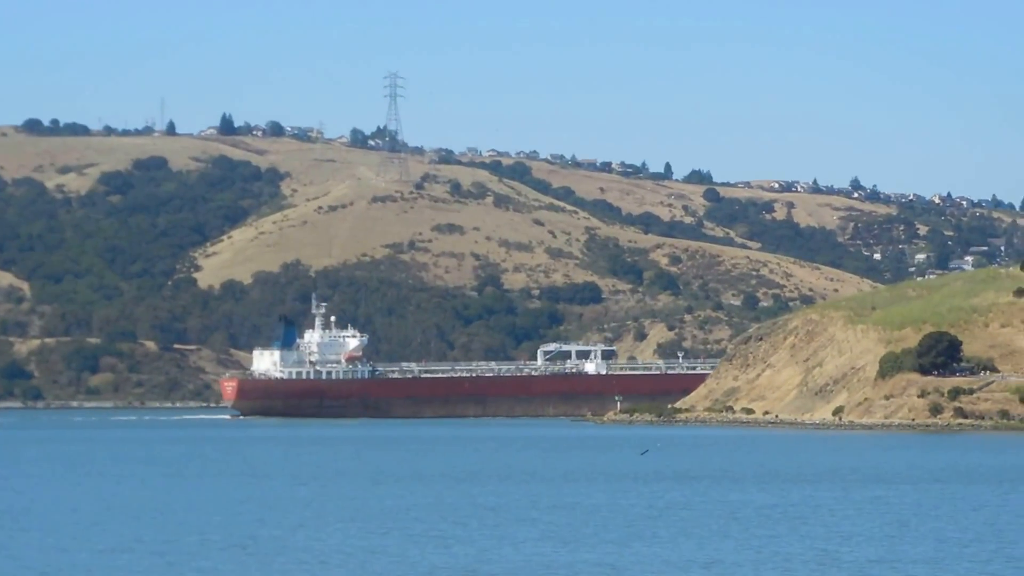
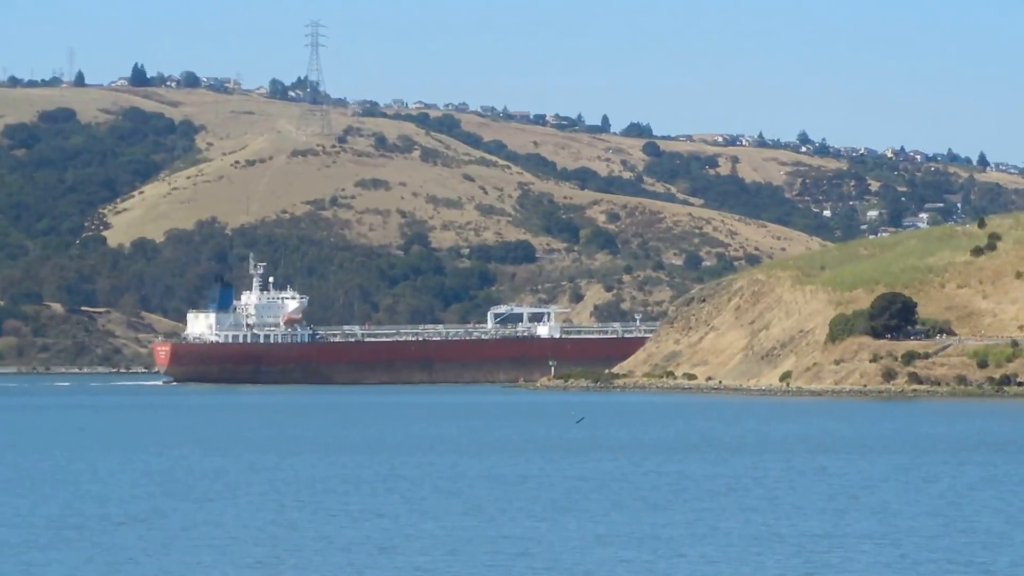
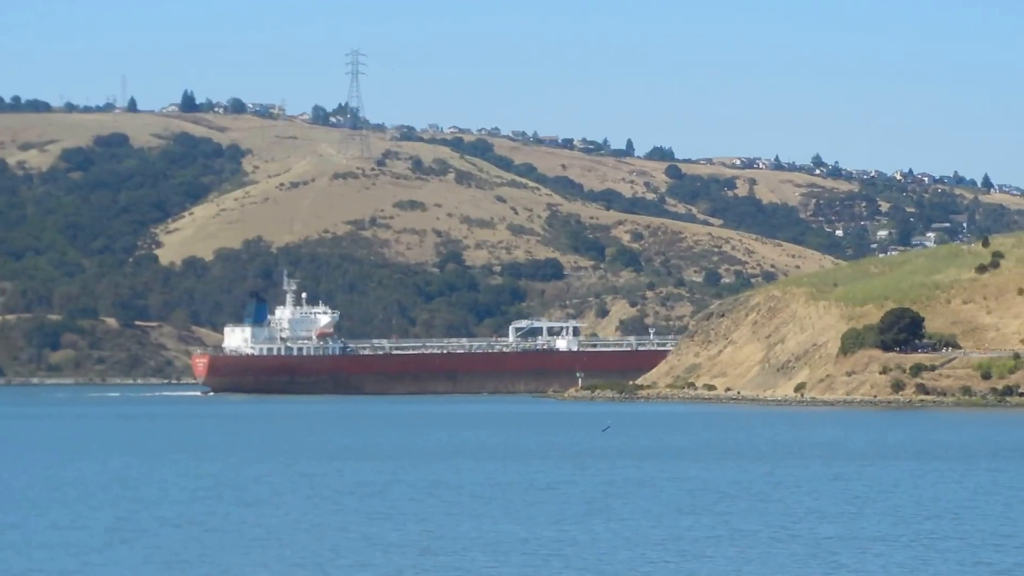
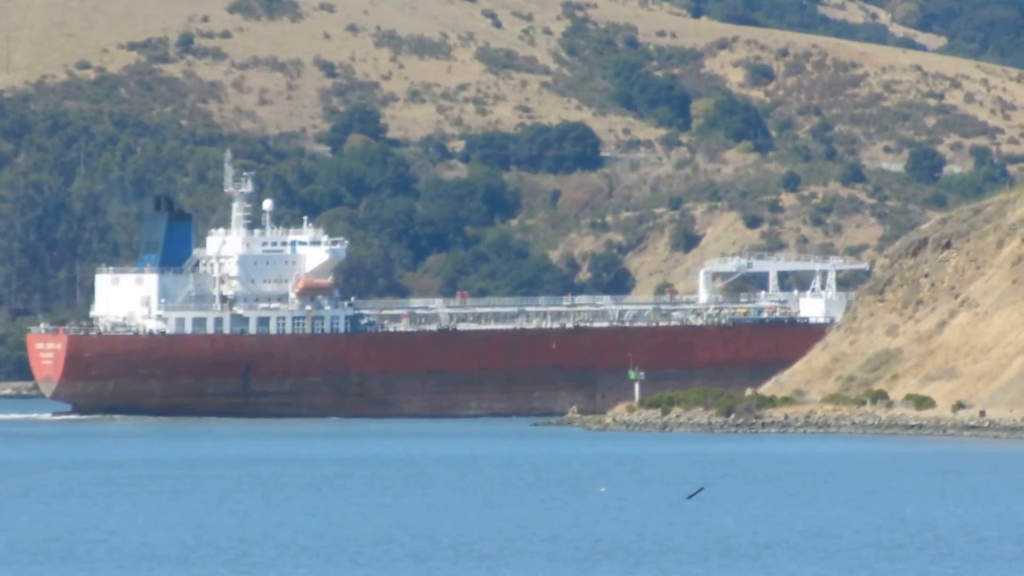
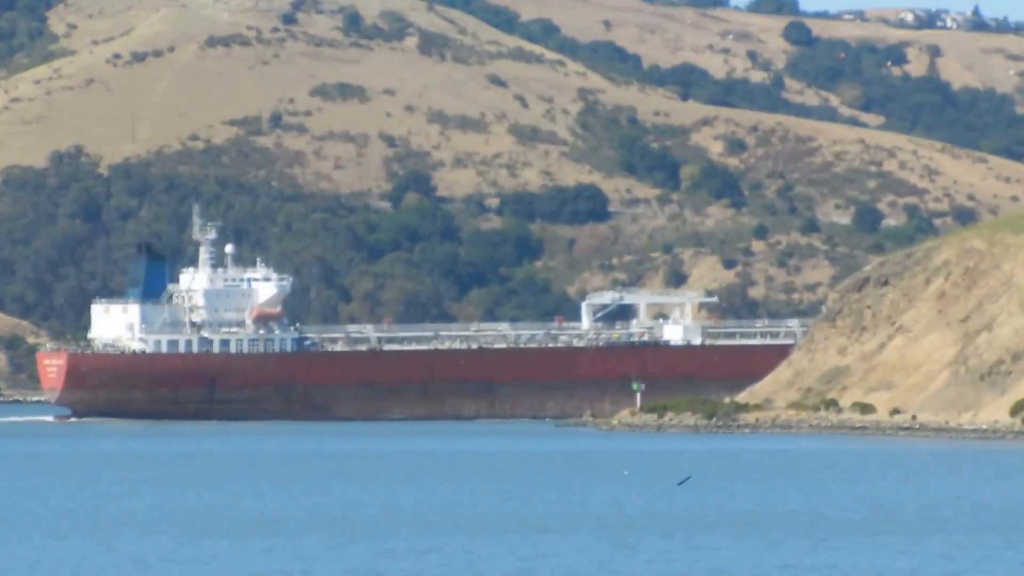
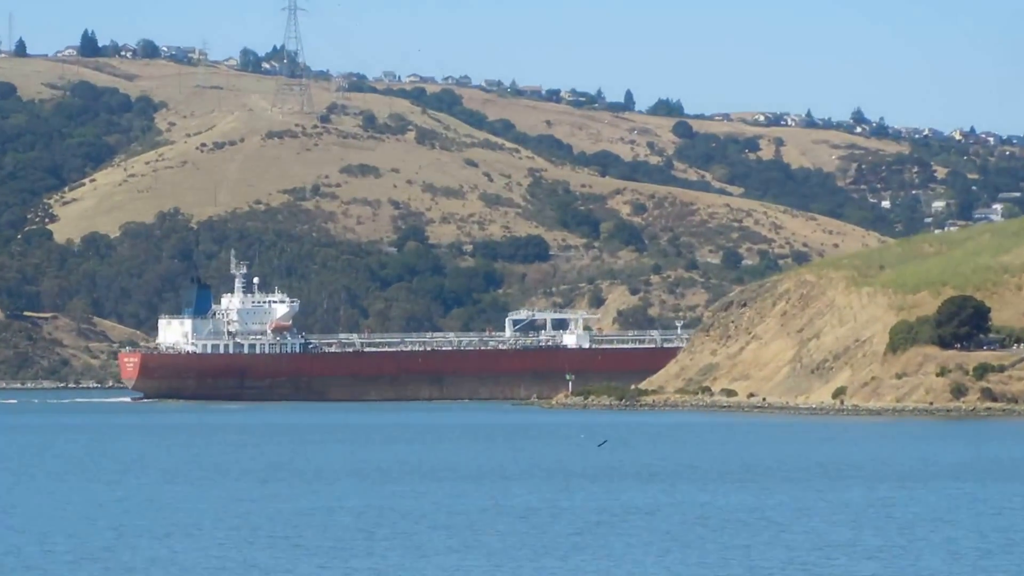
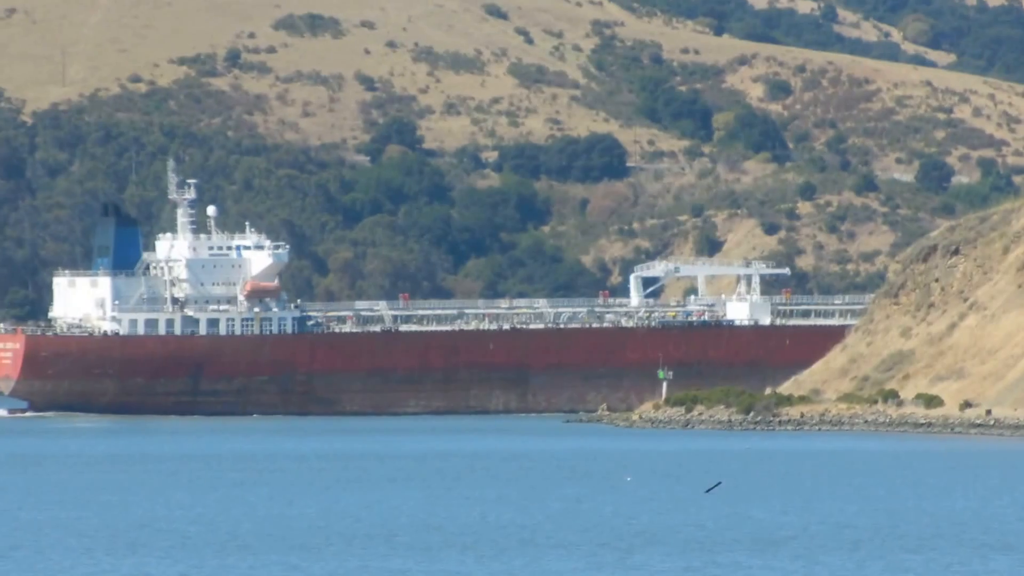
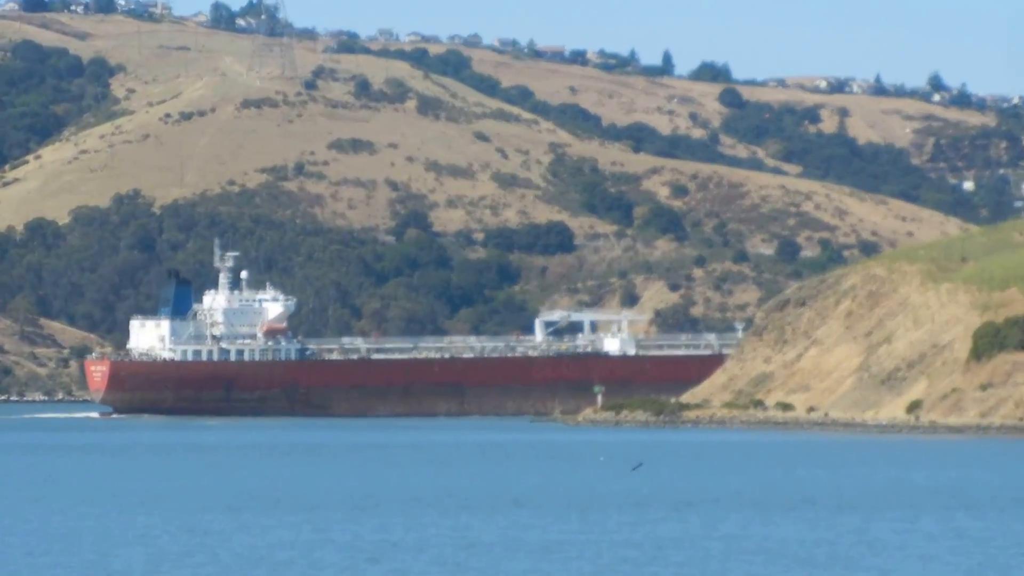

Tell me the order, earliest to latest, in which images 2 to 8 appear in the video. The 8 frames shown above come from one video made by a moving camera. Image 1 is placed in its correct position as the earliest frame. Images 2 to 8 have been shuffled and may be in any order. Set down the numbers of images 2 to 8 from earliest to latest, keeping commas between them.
3, 2, 6, 8, 5, 7, 4
